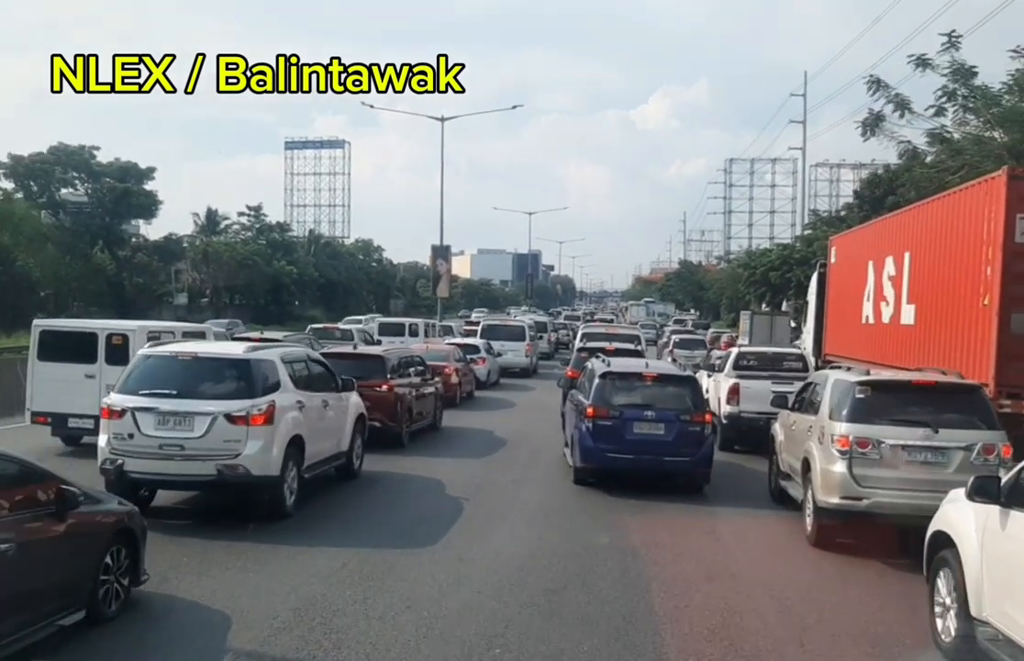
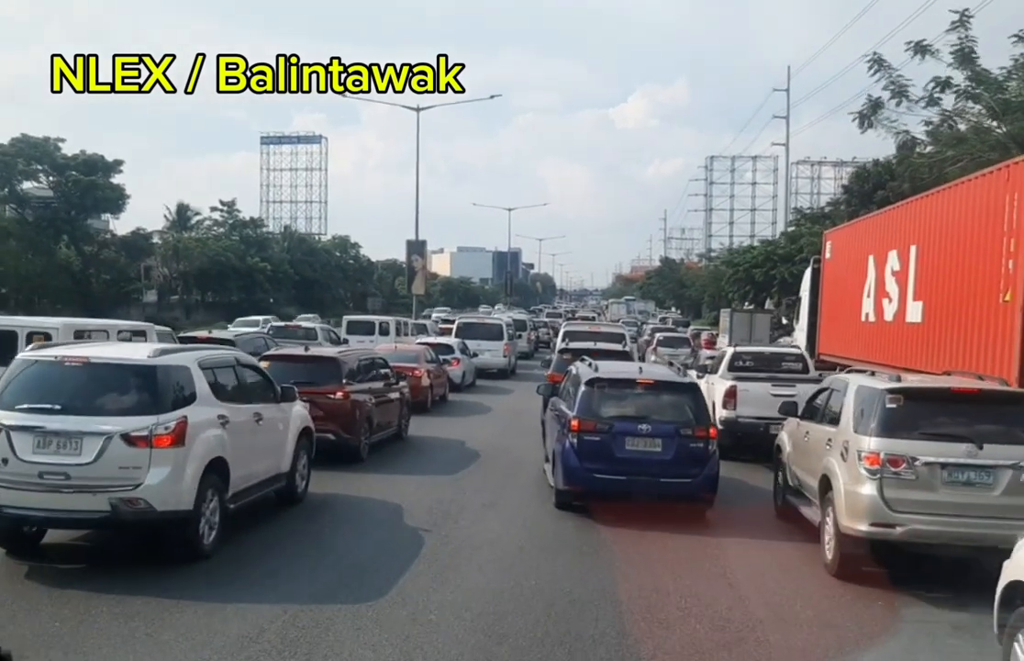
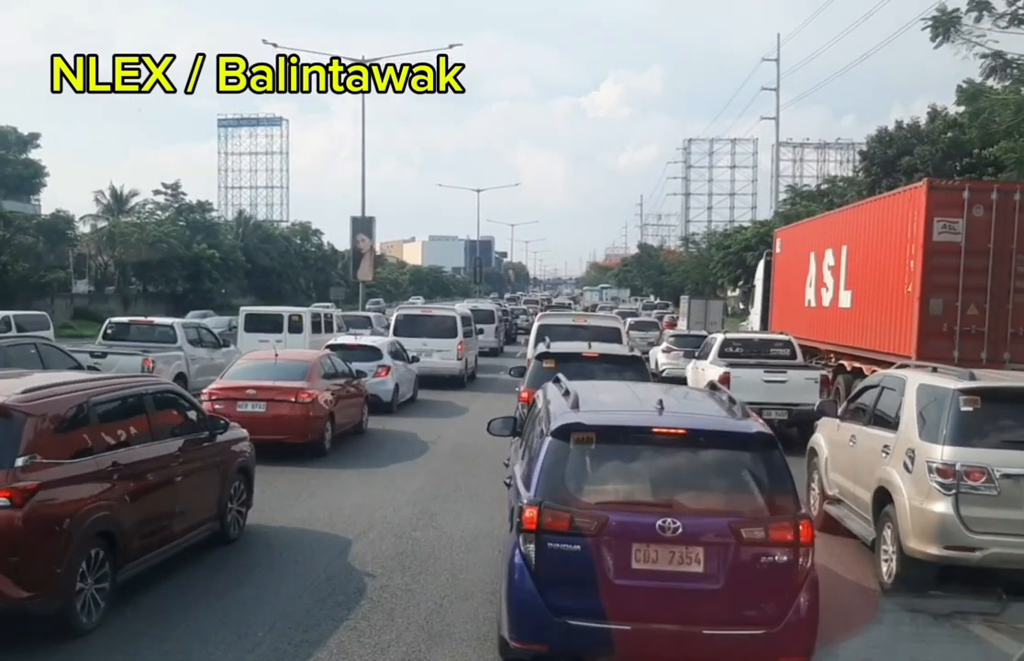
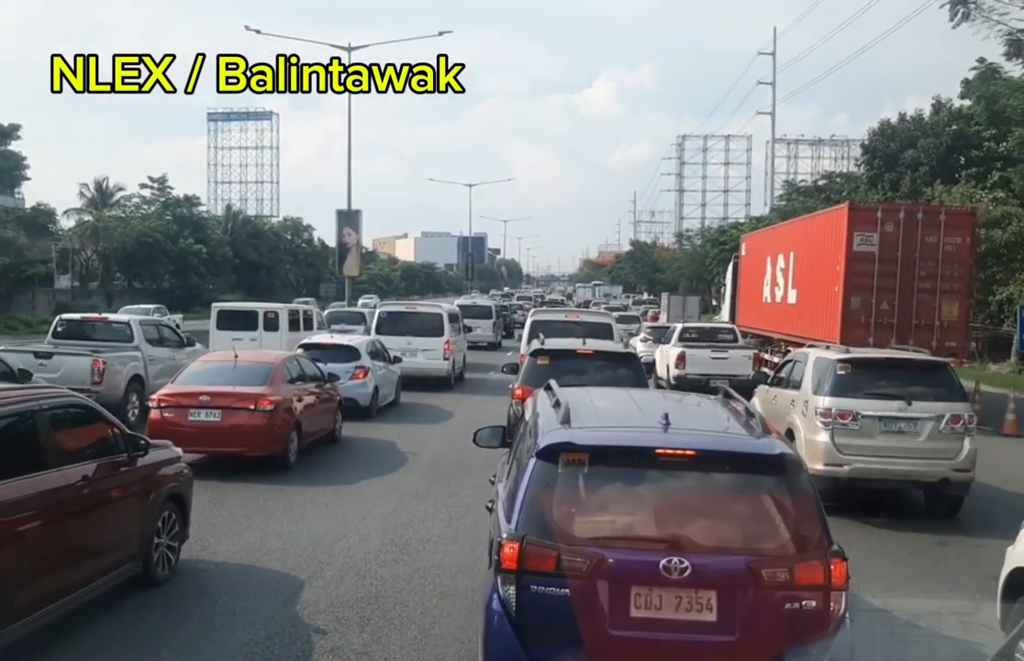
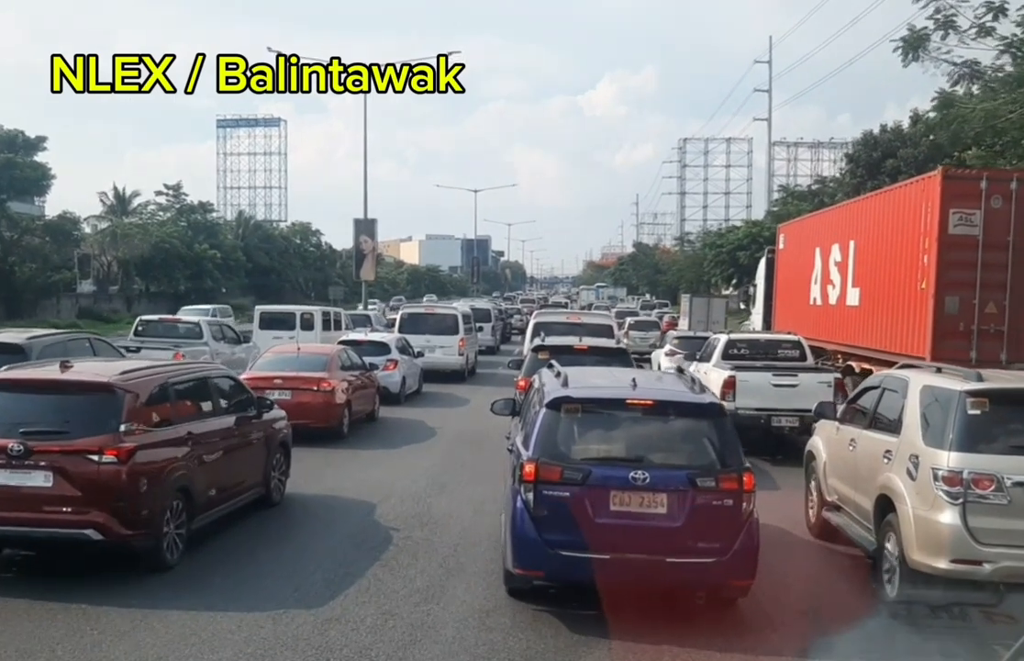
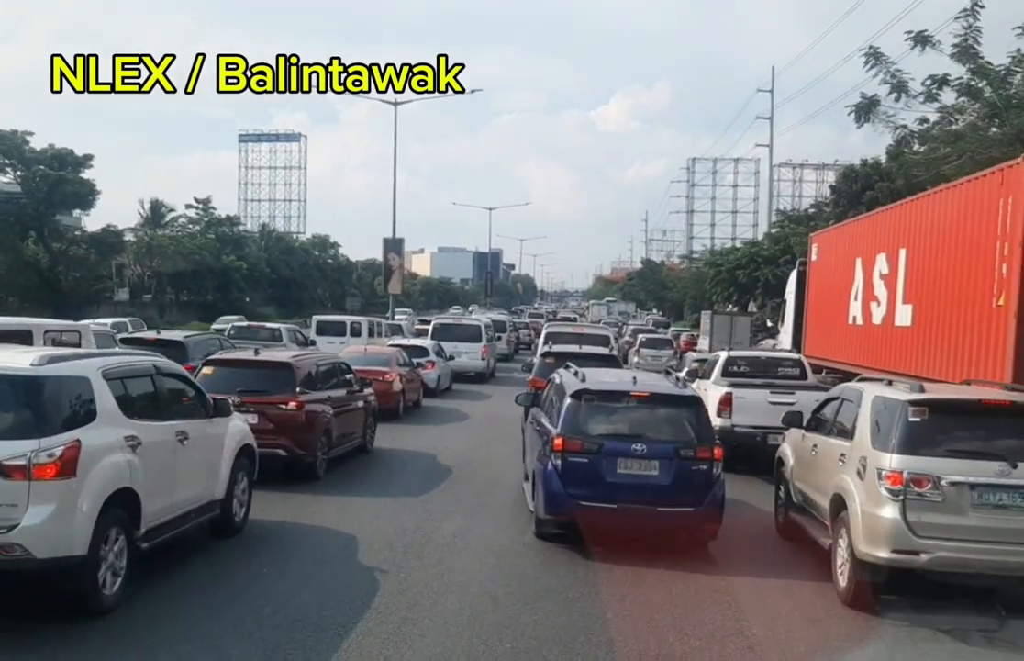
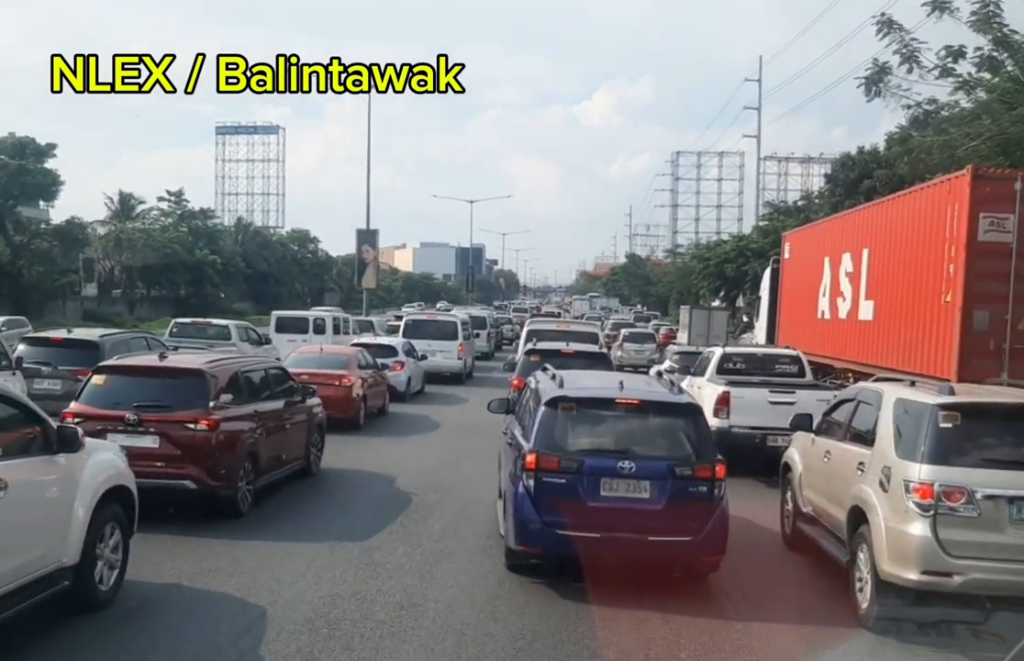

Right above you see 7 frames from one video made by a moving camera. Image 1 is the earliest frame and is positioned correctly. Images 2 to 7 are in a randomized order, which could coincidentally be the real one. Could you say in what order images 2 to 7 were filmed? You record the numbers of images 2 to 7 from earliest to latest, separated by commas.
2, 6, 7, 5, 3, 4
